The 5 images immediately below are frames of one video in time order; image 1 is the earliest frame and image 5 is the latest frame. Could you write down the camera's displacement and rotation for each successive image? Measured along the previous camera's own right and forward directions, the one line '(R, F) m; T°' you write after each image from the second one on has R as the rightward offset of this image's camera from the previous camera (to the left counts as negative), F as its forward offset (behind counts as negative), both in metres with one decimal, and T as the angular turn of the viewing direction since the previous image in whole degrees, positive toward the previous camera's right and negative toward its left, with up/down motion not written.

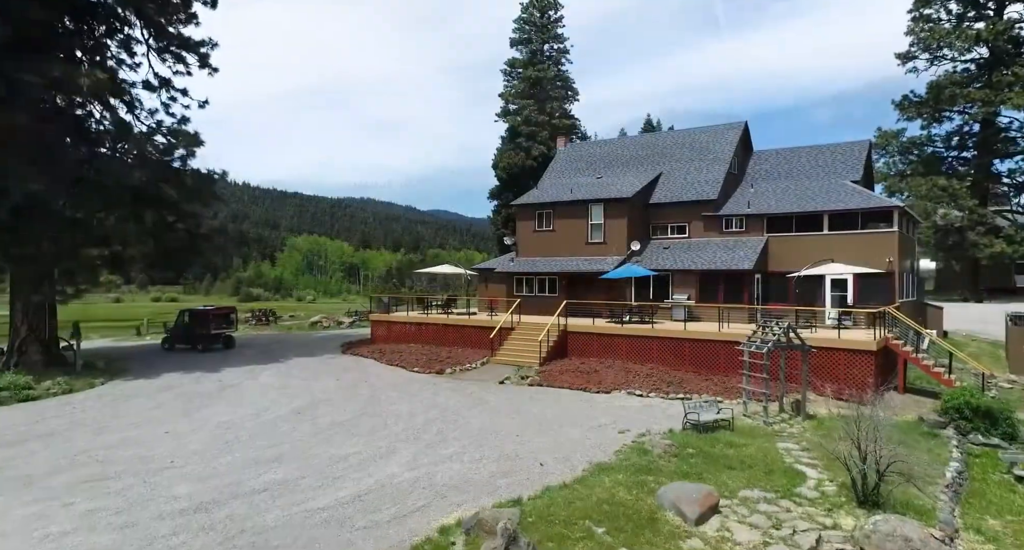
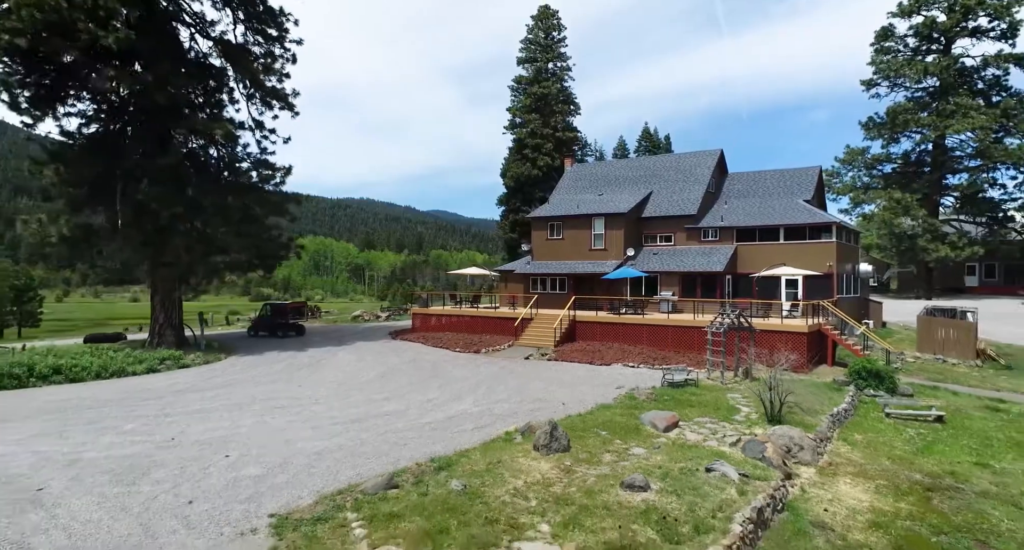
(-1.1, -5.5) m; 0°
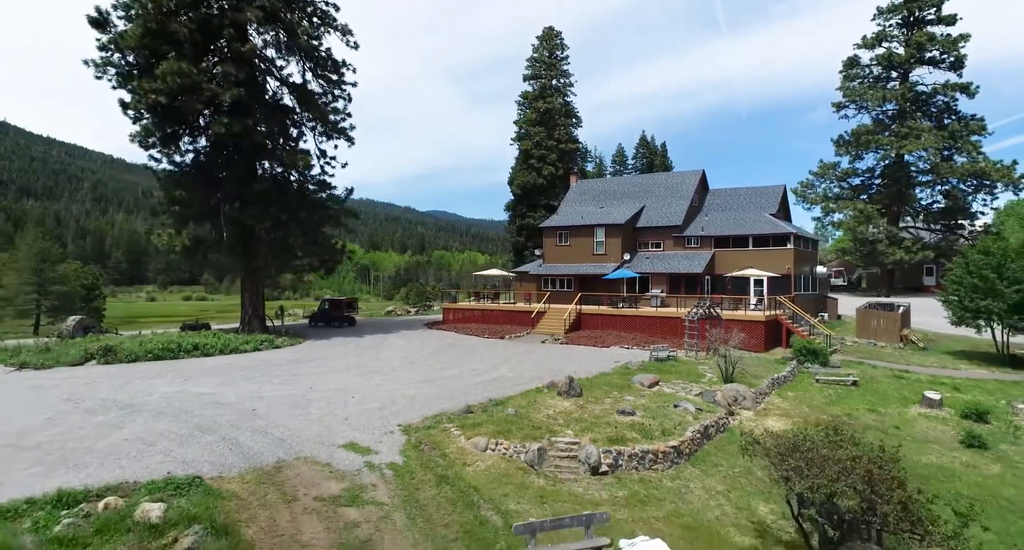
(-1.1, -5.8) m; 0°
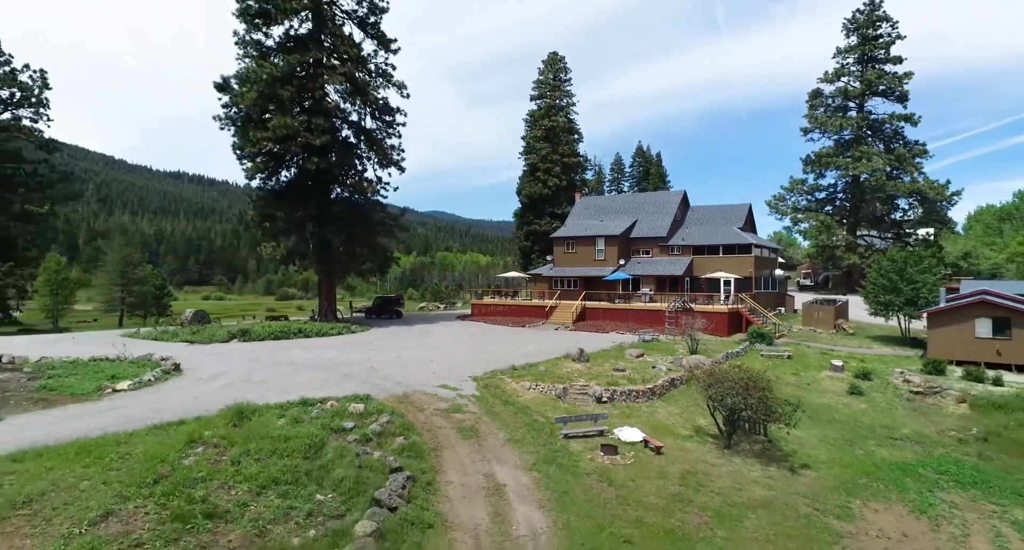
(-1.5, -8.0) m; 0°
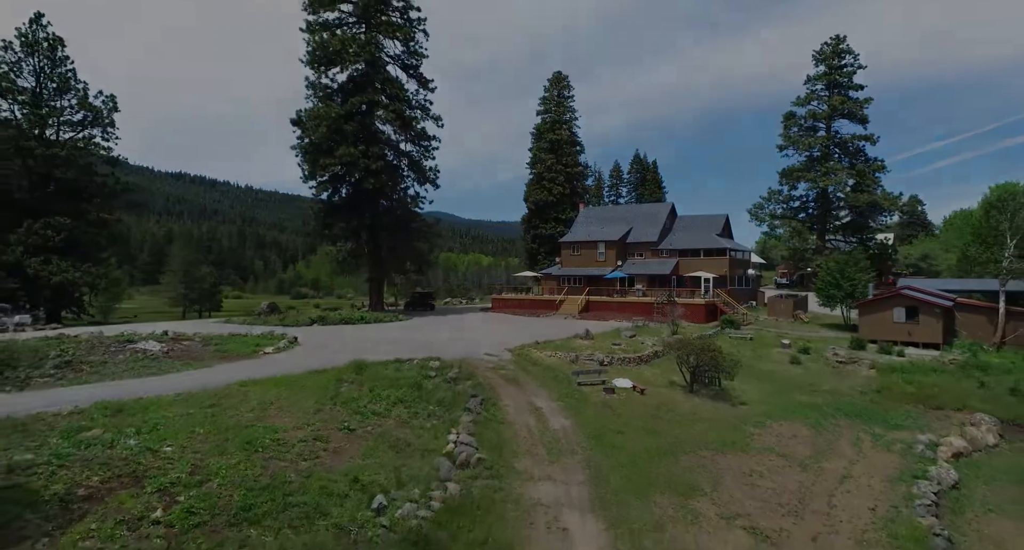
(-1.5, -7.9) m; 0°
